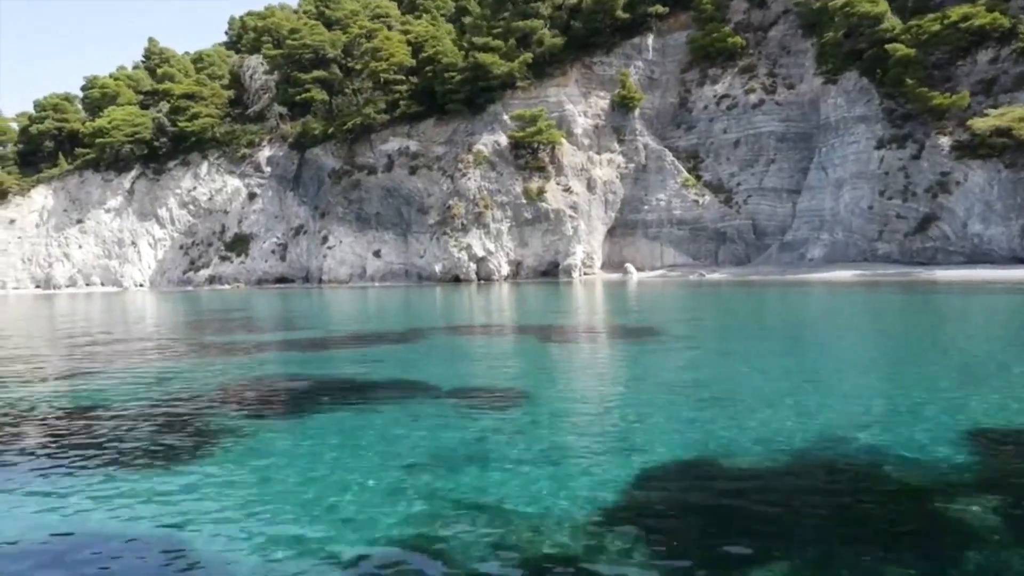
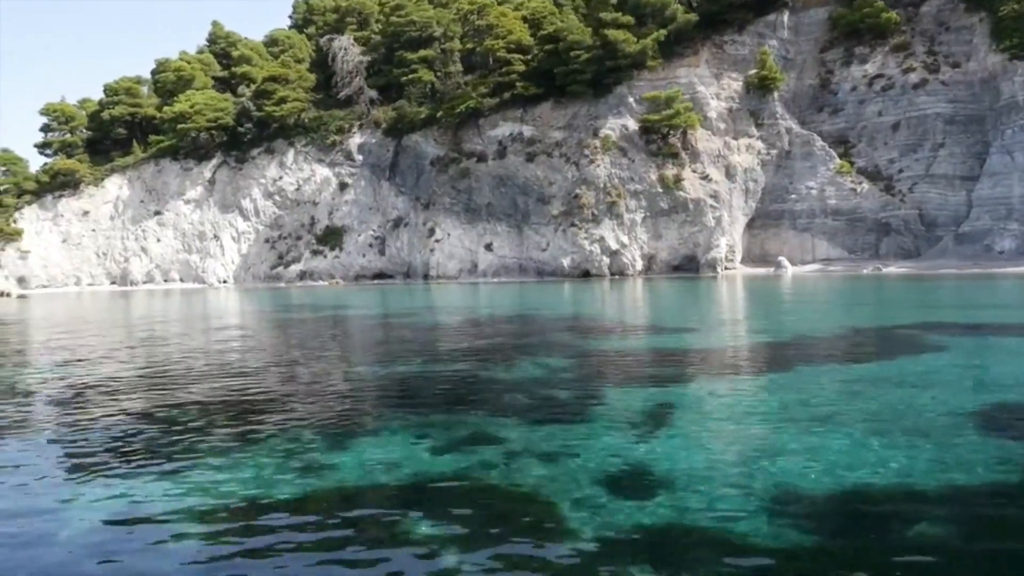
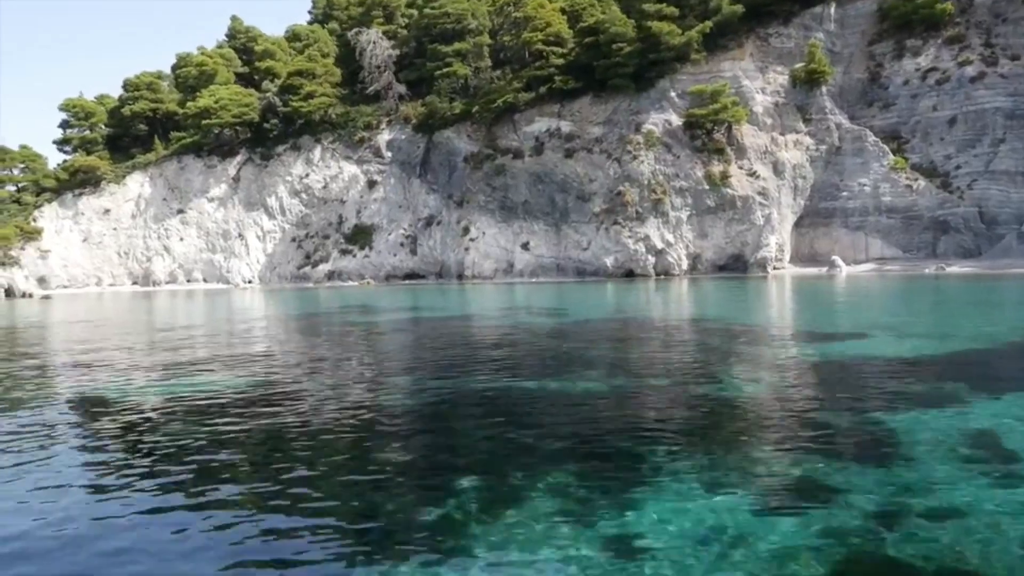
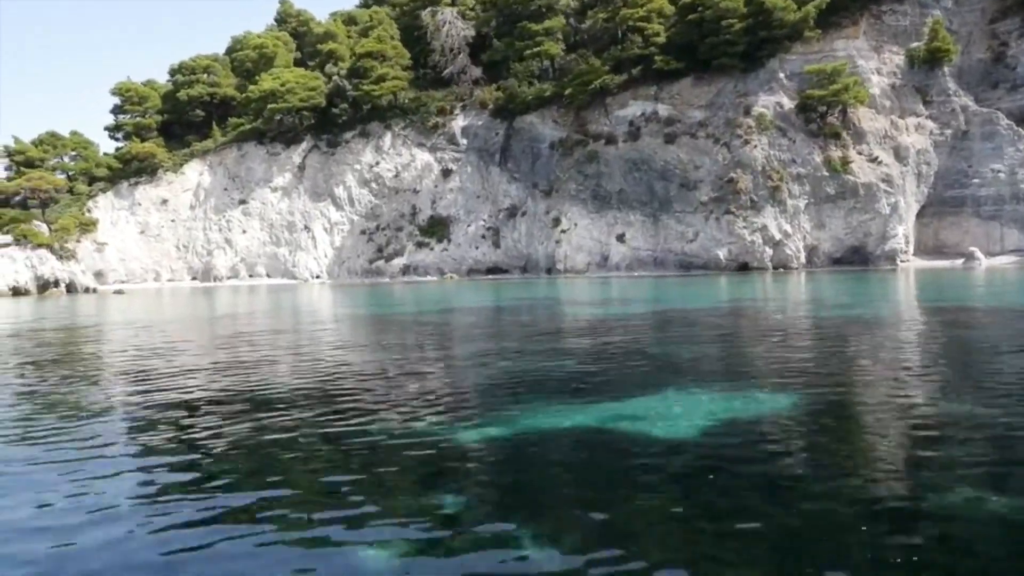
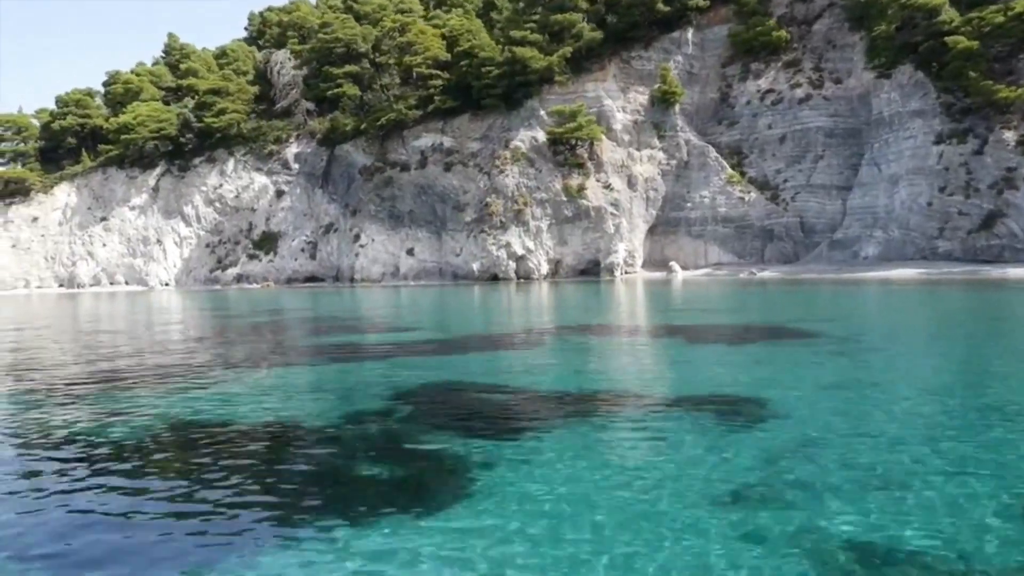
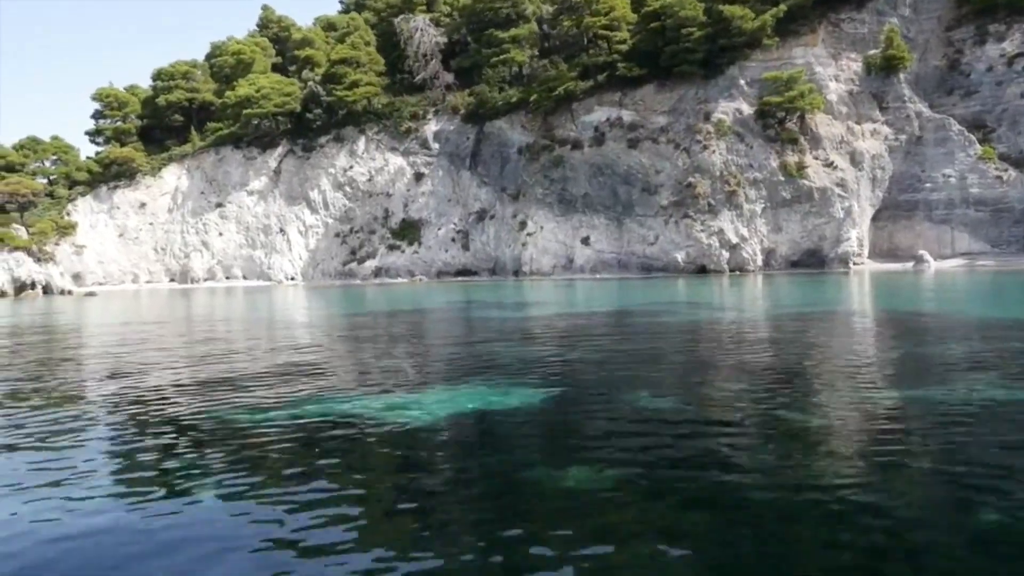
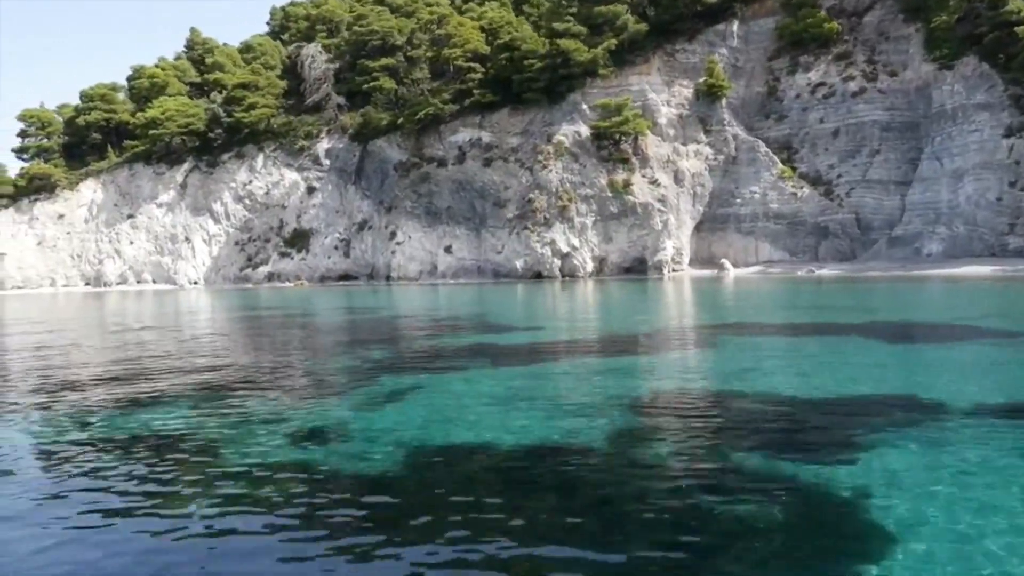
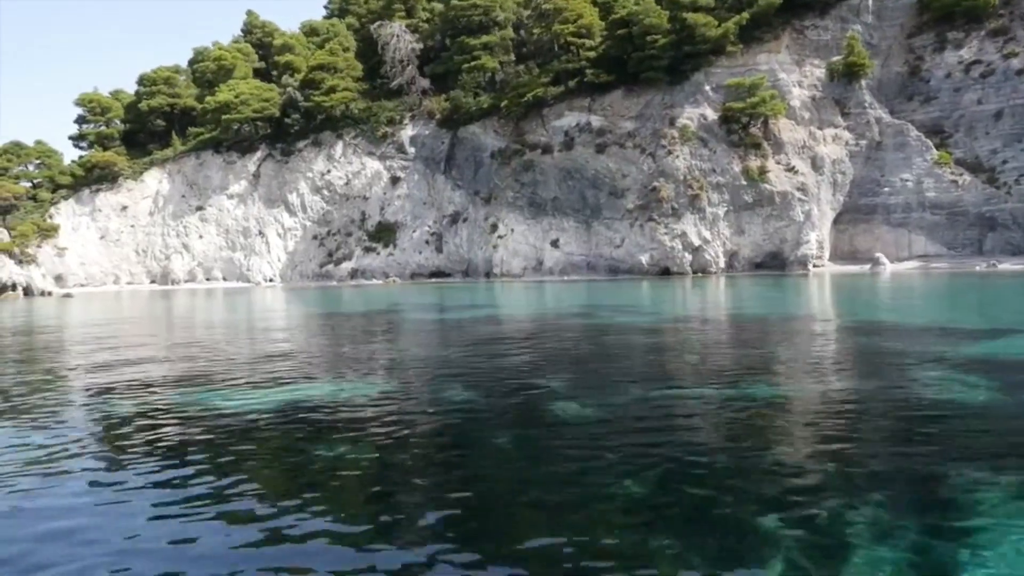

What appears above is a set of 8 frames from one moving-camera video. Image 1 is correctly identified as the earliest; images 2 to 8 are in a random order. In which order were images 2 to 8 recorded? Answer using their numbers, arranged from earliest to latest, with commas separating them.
5, 7, 2, 3, 8, 6, 4
